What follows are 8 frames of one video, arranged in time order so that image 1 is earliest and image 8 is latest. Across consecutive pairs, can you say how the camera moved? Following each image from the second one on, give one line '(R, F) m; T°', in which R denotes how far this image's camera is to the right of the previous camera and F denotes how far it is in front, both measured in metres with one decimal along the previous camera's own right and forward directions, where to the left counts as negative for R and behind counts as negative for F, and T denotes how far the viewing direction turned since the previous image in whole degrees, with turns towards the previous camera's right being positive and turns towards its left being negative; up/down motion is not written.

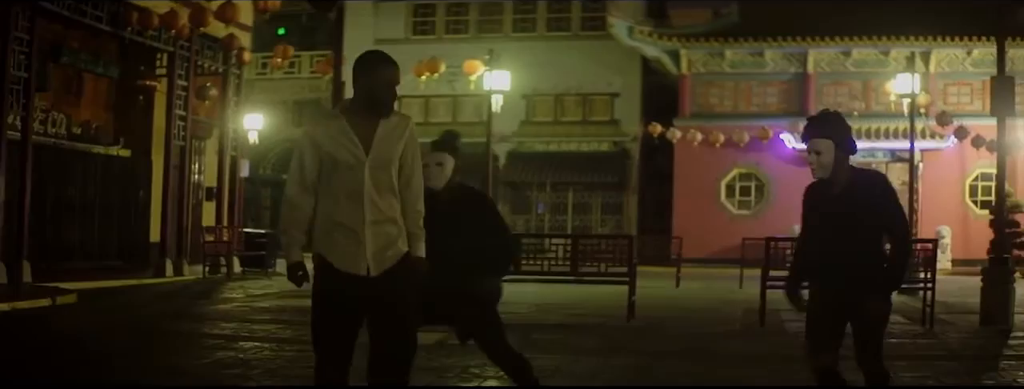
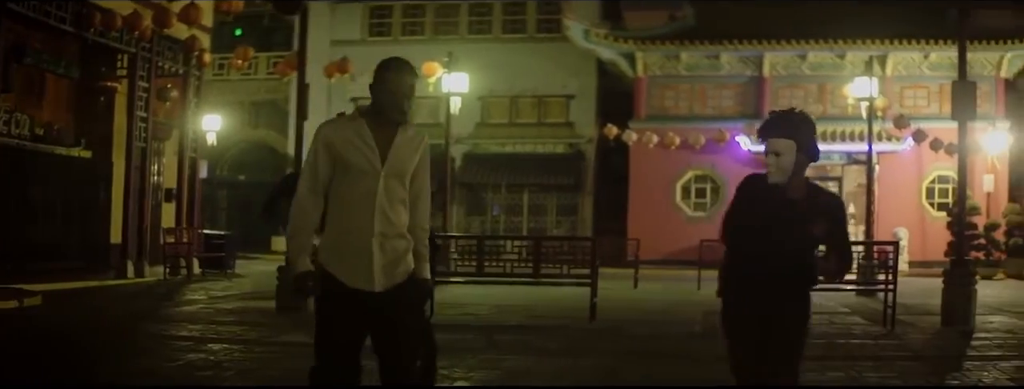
(0.0, +0.4) m; +2°
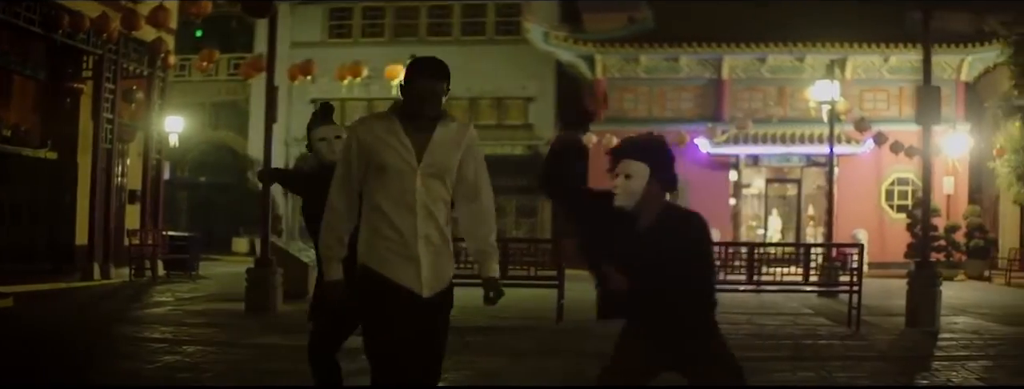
(-0.3, 0.0) m; +2°
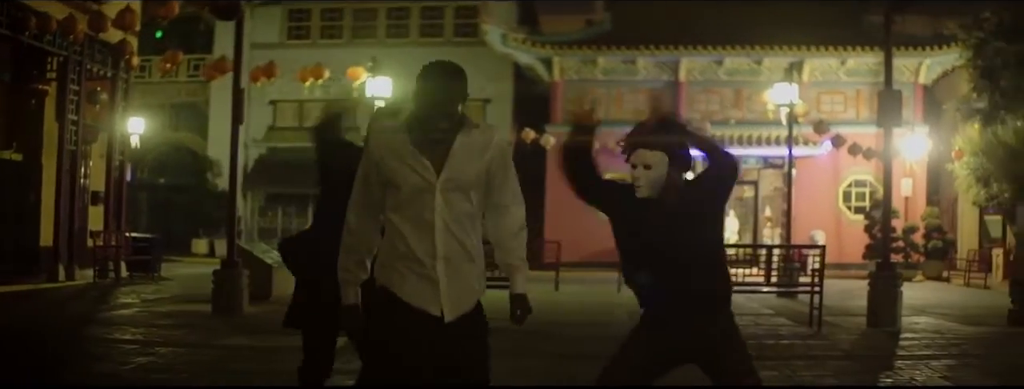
(-0.3, -0.1) m; +2°
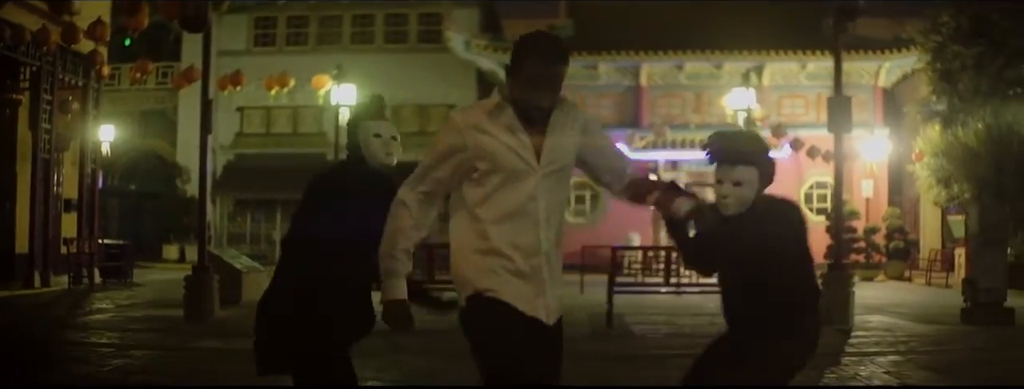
(0.0, -0.6) m; +2°
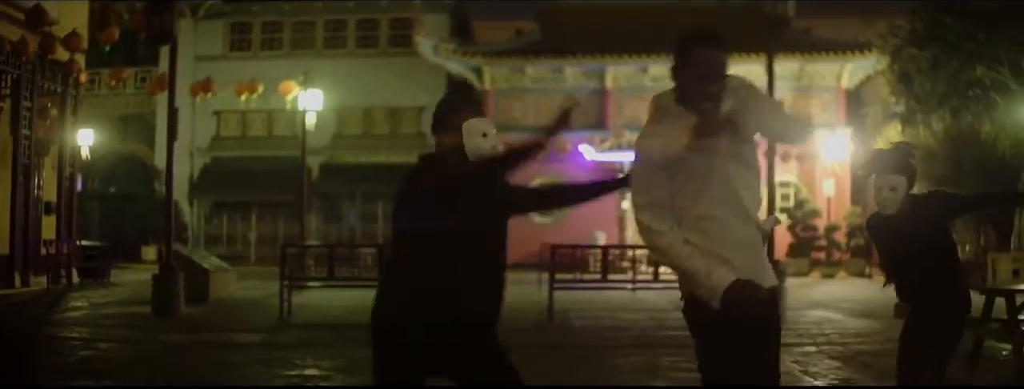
(+0.8, -1.2) m; +1°
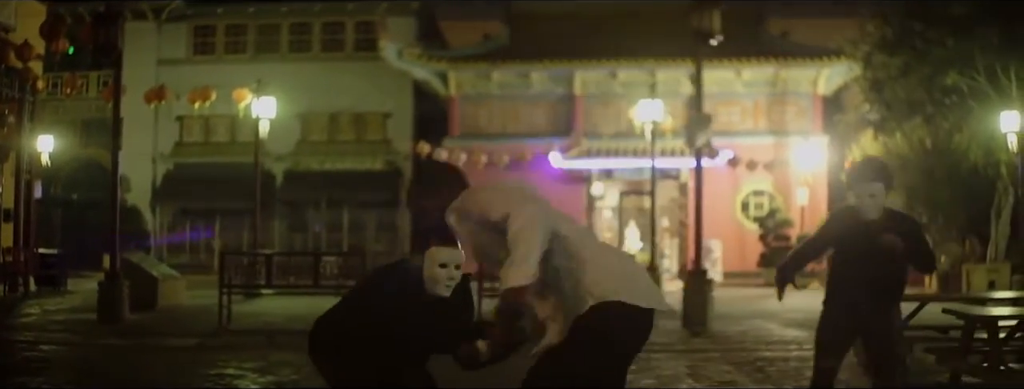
(+0.6, +0.8) m; +1°
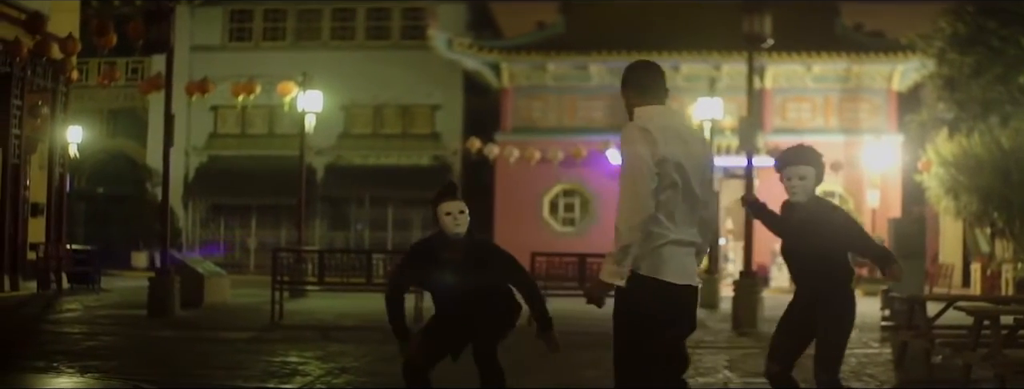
(-2.4, +2.3) m; 0°
